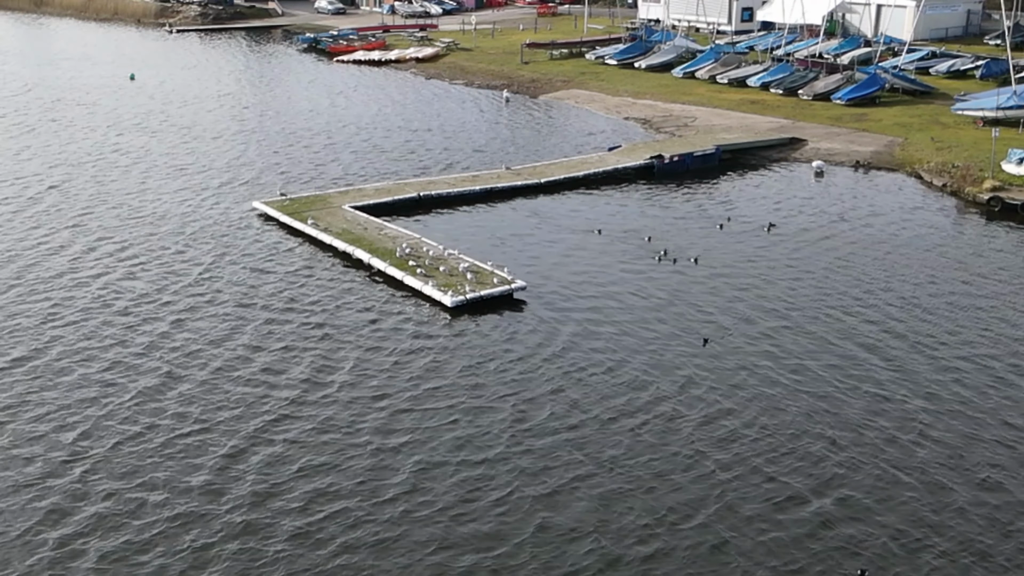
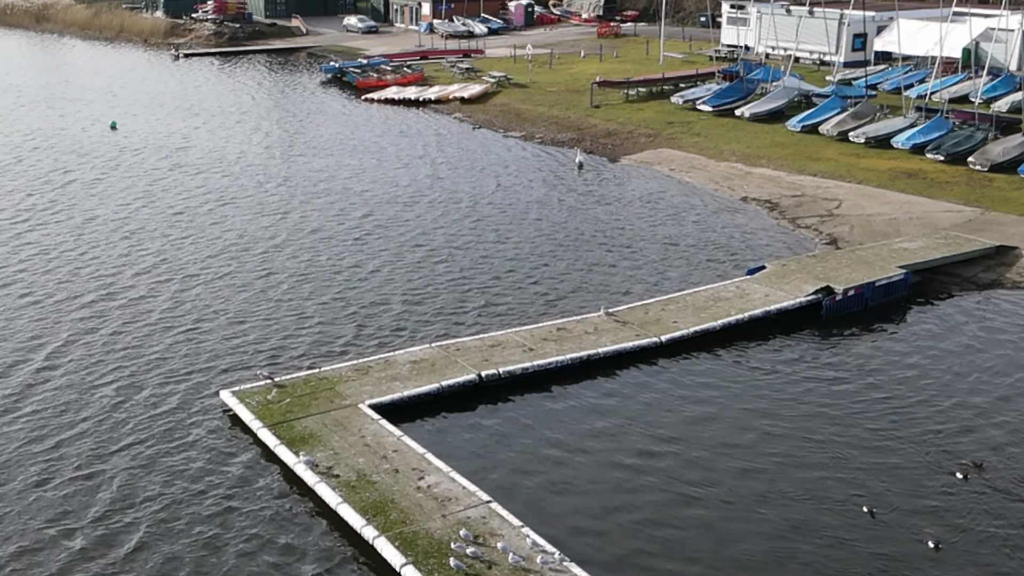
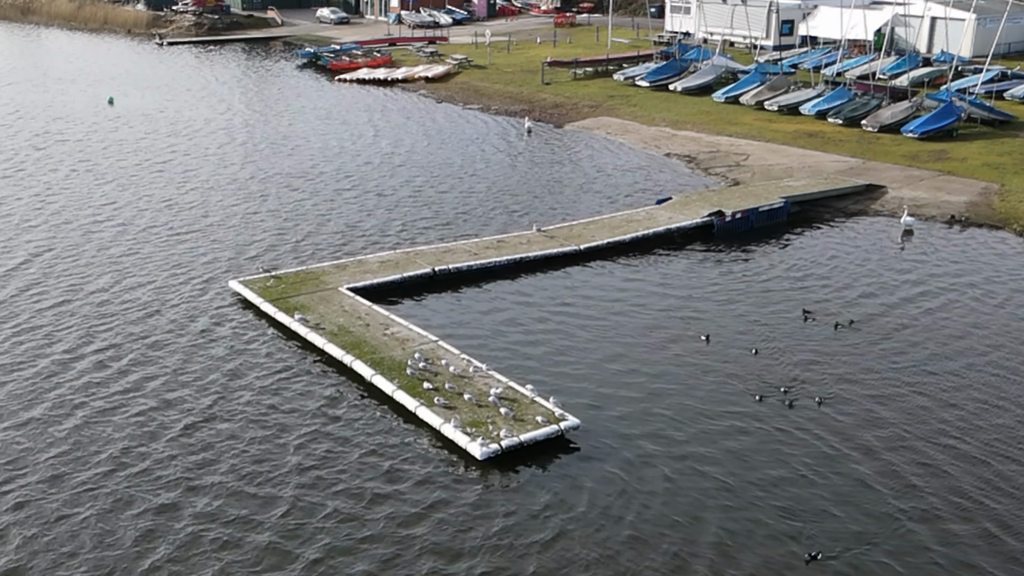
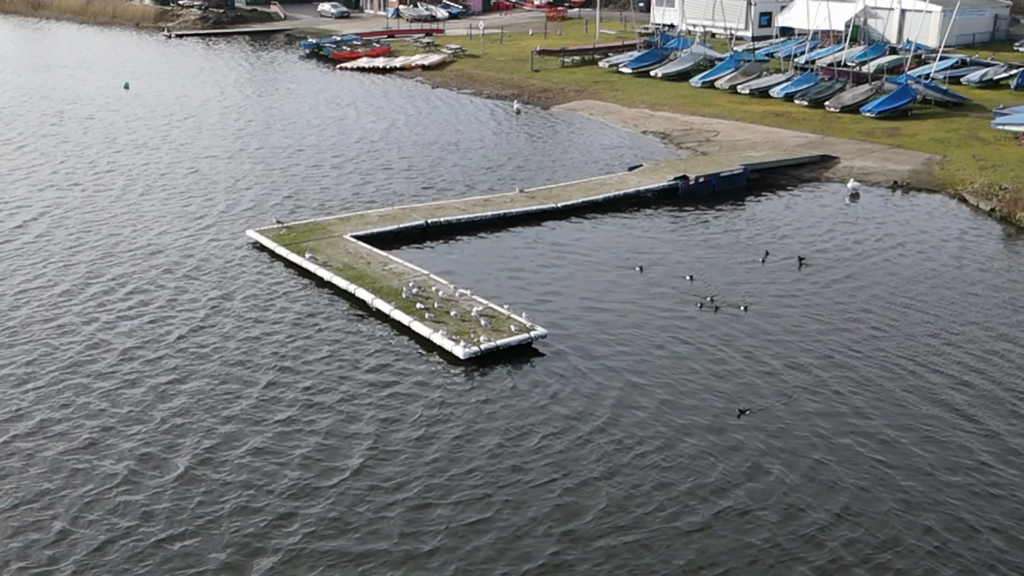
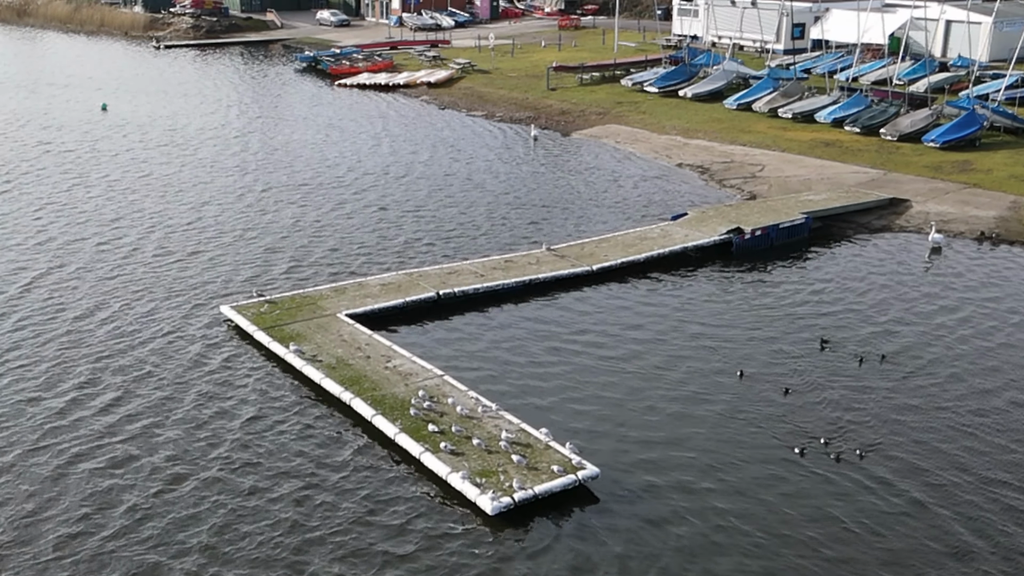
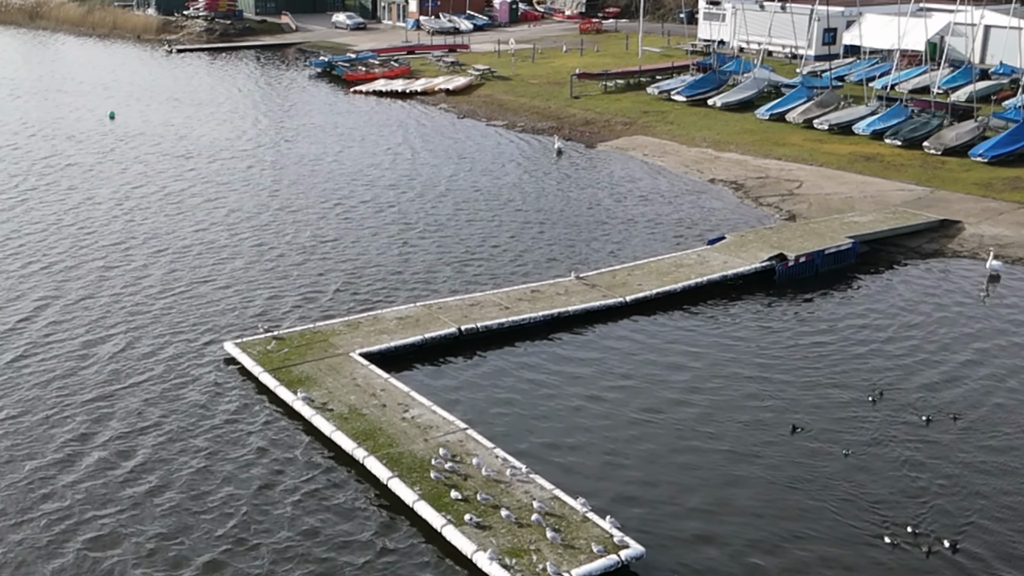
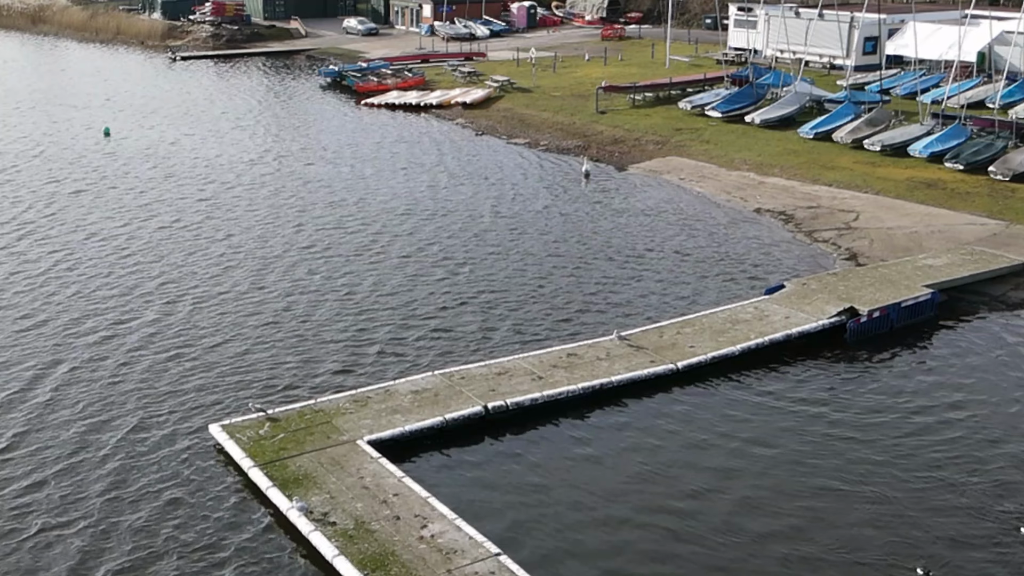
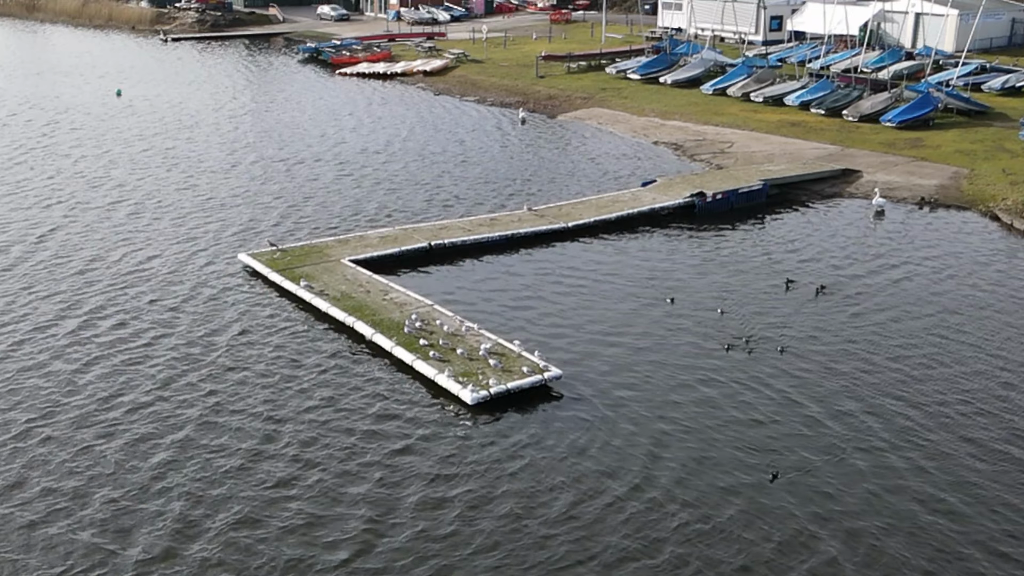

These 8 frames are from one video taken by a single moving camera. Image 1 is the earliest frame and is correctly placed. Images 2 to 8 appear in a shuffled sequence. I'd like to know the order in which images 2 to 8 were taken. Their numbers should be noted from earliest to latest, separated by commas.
4, 8, 3, 5, 6, 2, 7
